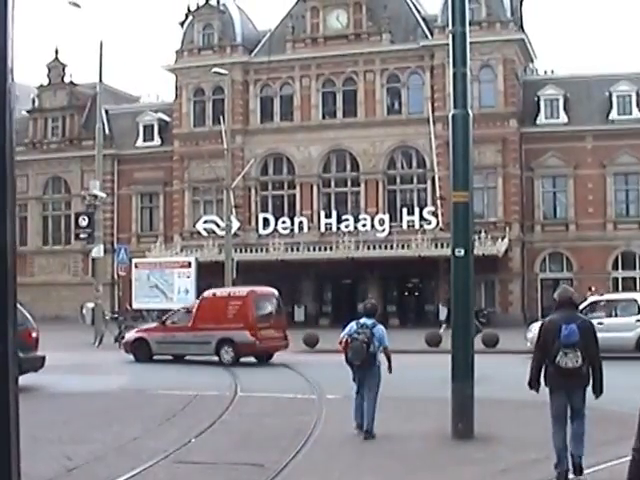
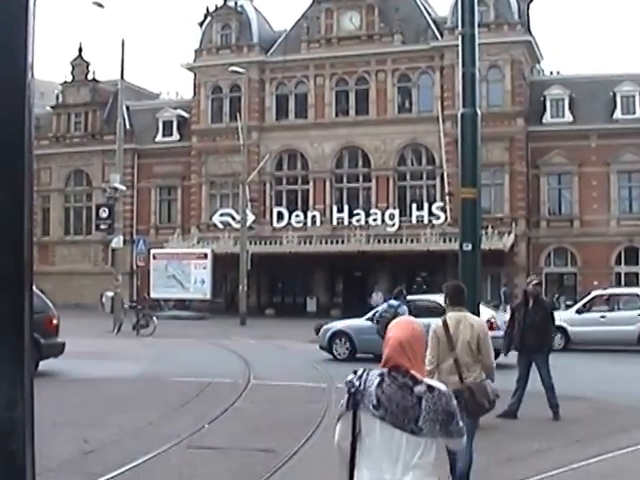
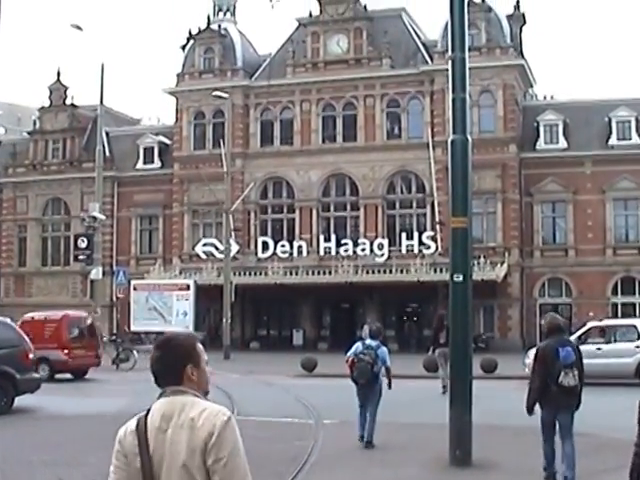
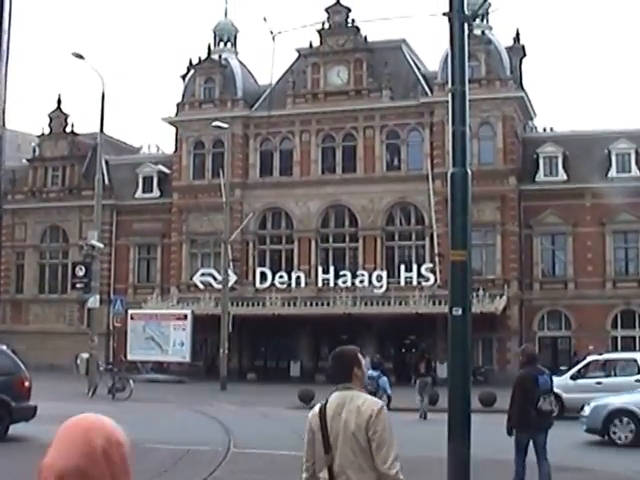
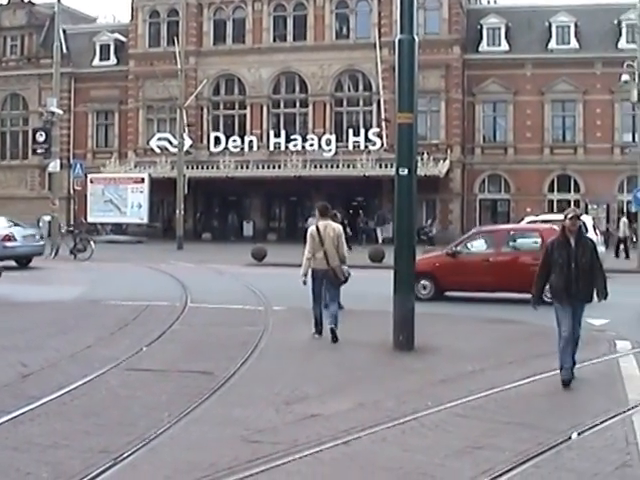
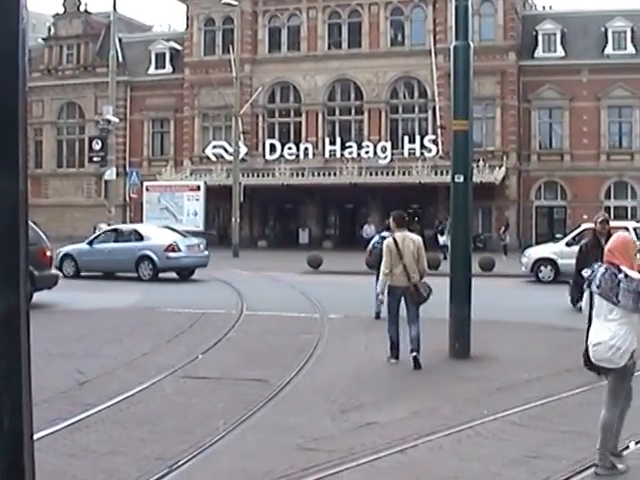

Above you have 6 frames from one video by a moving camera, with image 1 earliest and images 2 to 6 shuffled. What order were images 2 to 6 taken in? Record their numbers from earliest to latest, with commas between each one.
3, 4, 2, 6, 5
